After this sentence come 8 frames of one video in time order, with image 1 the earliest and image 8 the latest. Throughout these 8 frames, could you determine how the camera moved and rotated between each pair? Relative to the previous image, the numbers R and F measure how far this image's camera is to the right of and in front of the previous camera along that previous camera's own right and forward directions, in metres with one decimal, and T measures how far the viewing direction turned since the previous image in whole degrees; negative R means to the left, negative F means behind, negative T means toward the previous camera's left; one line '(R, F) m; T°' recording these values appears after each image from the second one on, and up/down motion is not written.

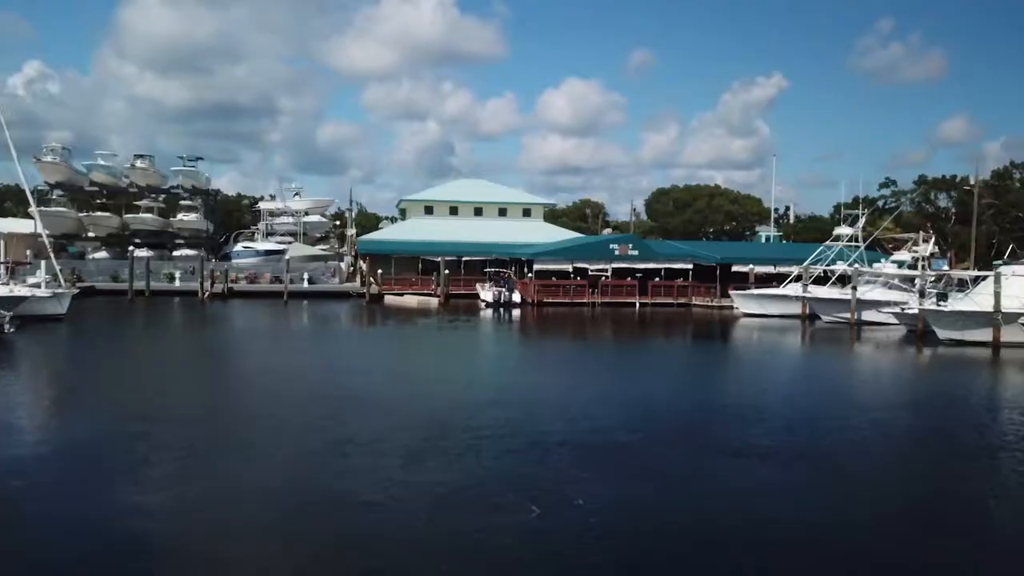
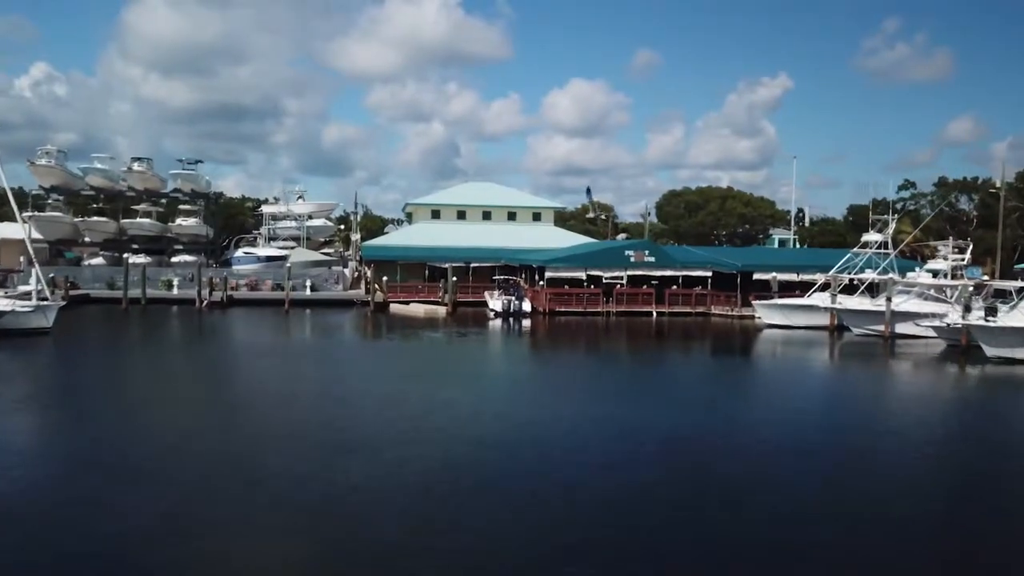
(-0.2, +1.6) m; 0°
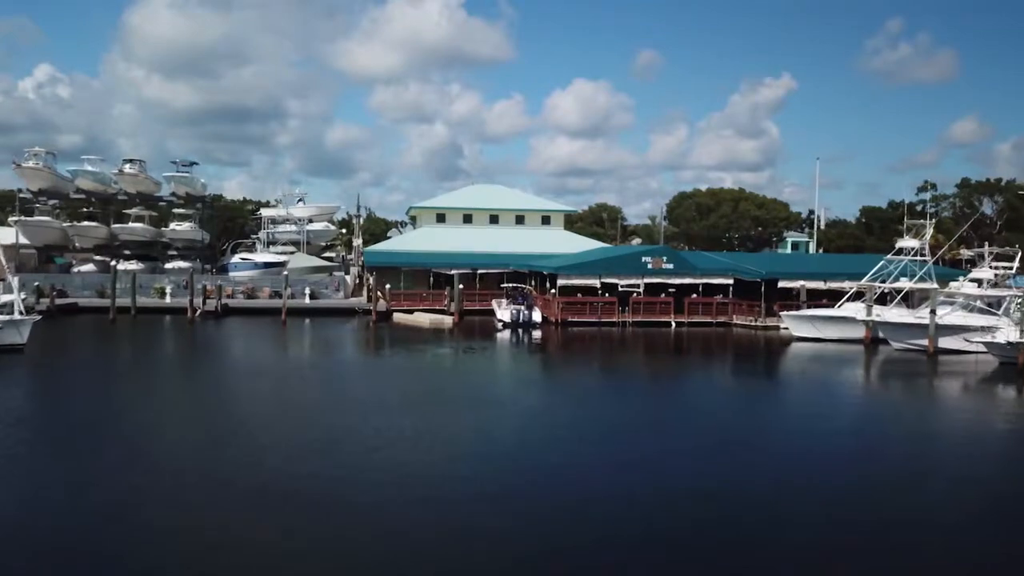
(-0.3, +2.0) m; 0°
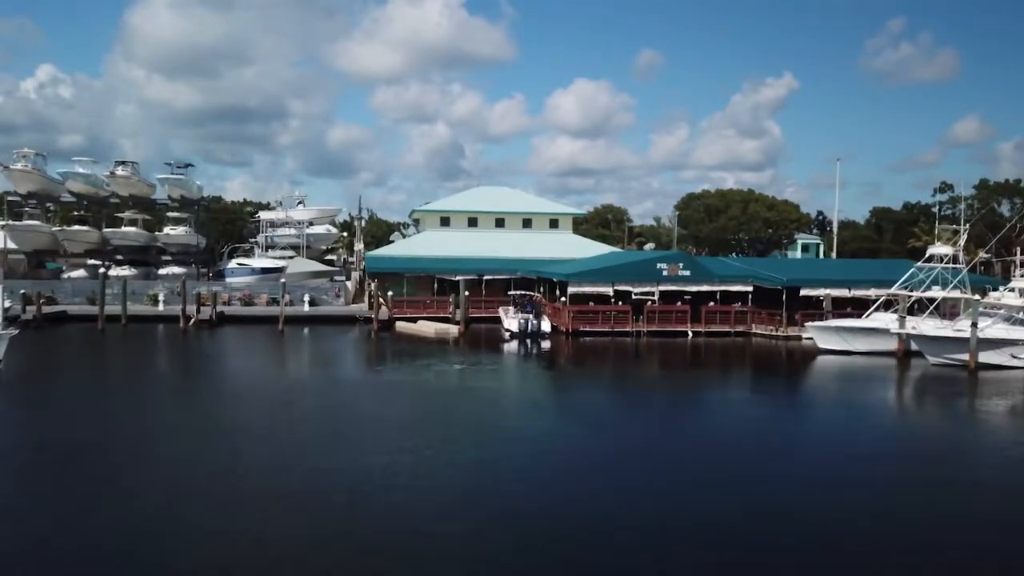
(-0.3, +1.6) m; 0°
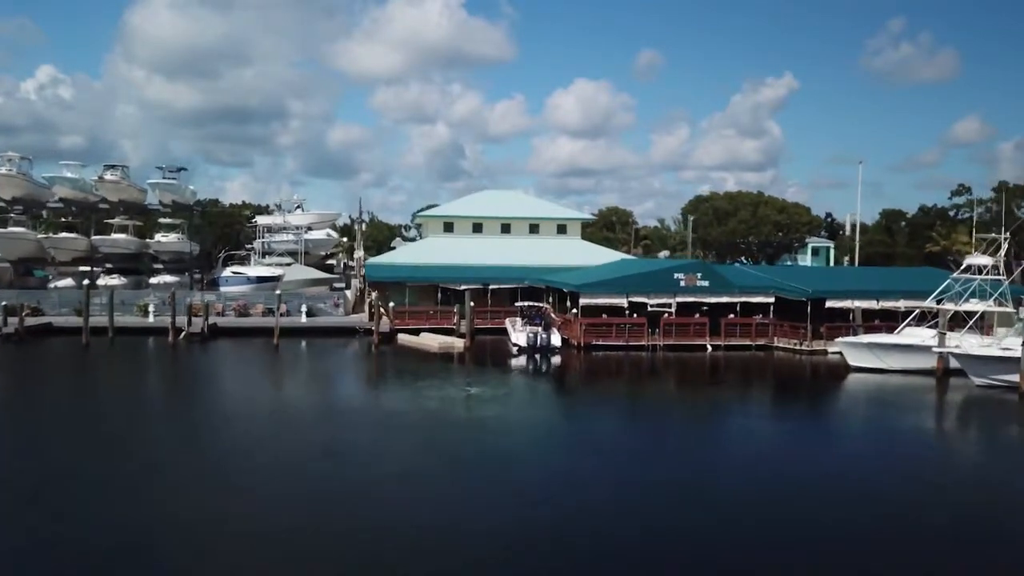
(-0.3, +1.7) m; 0°
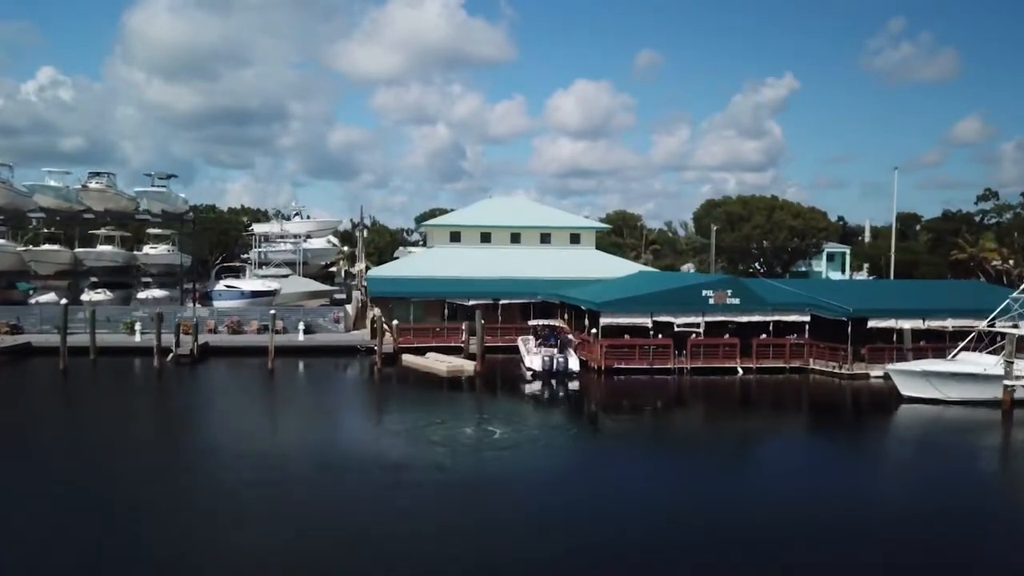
(-0.5, +2.4) m; 0°
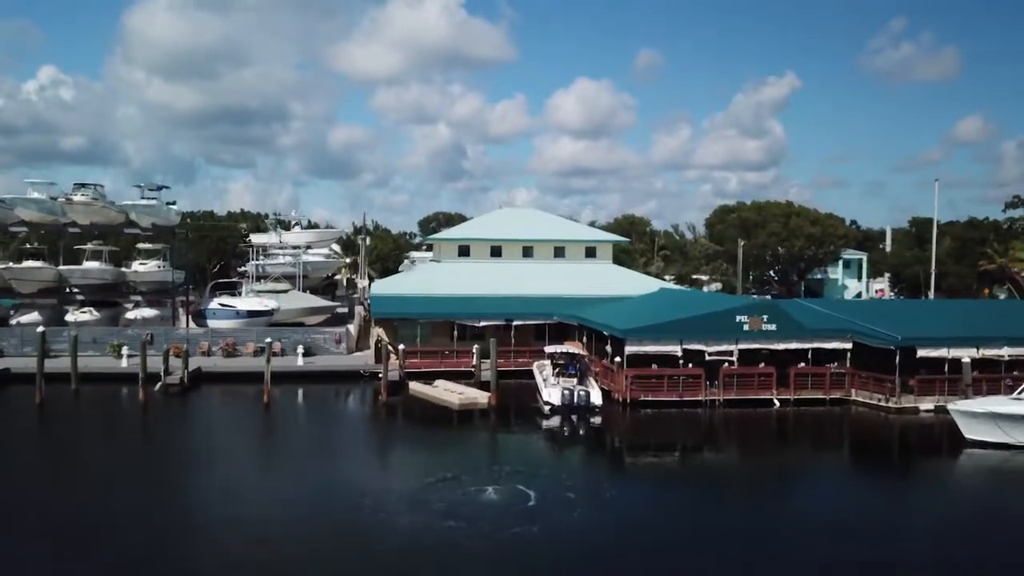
(-0.5, +2.3) m; 0°
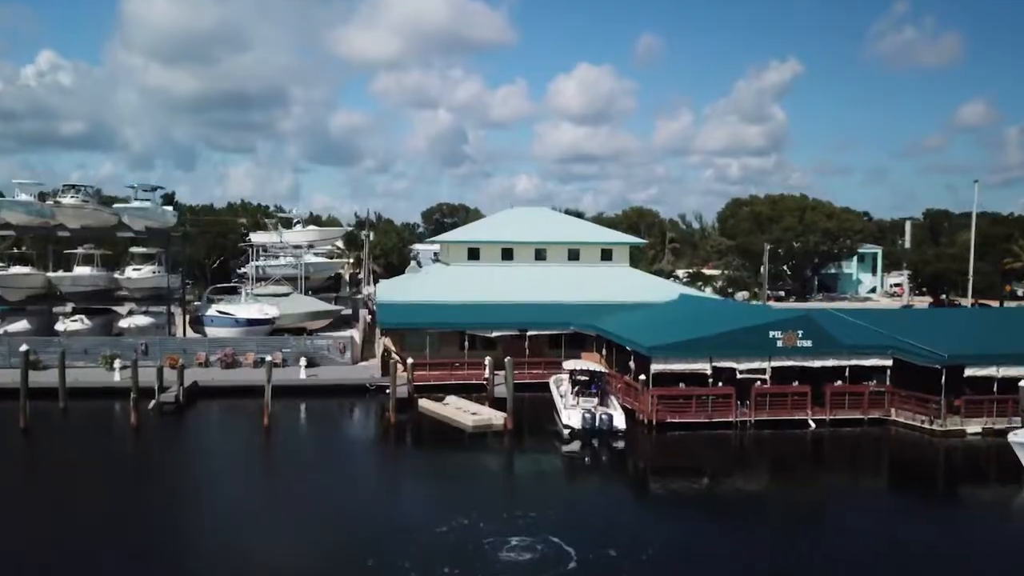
(-0.5, +1.7) m; 0°
